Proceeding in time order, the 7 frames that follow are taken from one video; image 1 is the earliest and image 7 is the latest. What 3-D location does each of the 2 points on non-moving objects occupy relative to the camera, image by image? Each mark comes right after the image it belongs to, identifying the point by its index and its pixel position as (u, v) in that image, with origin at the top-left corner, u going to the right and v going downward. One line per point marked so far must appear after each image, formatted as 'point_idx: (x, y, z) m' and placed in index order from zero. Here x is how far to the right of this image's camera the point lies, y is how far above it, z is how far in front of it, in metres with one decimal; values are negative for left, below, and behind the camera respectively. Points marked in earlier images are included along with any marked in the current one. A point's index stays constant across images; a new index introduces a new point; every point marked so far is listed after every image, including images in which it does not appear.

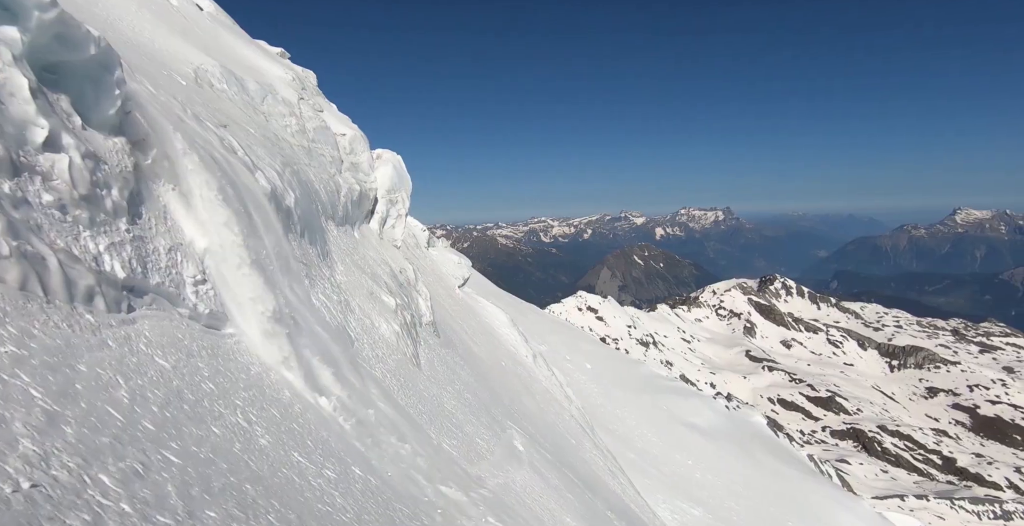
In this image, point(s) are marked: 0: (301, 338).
0: (-4.7, -1.7, +14.5) m
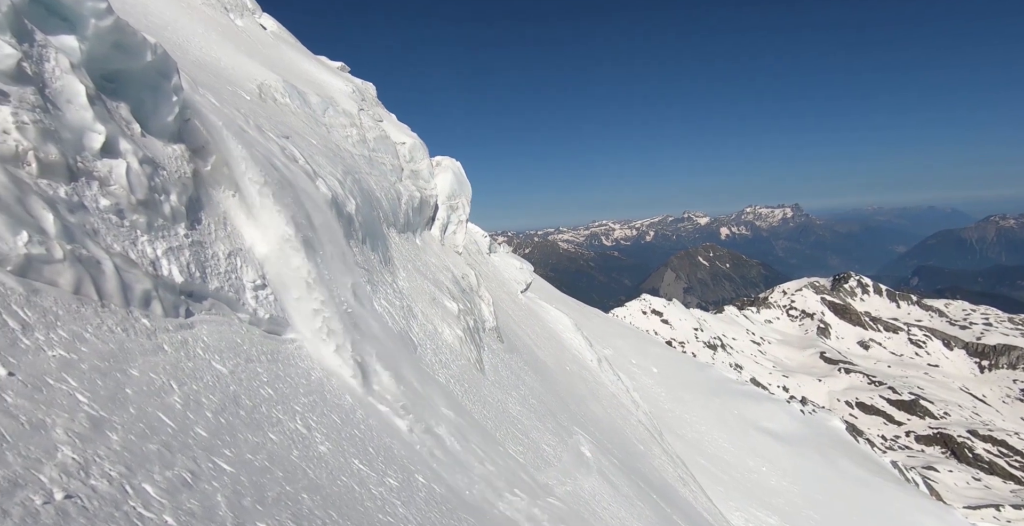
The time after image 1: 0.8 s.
0: (-3.3, -1.8, +14.3) m
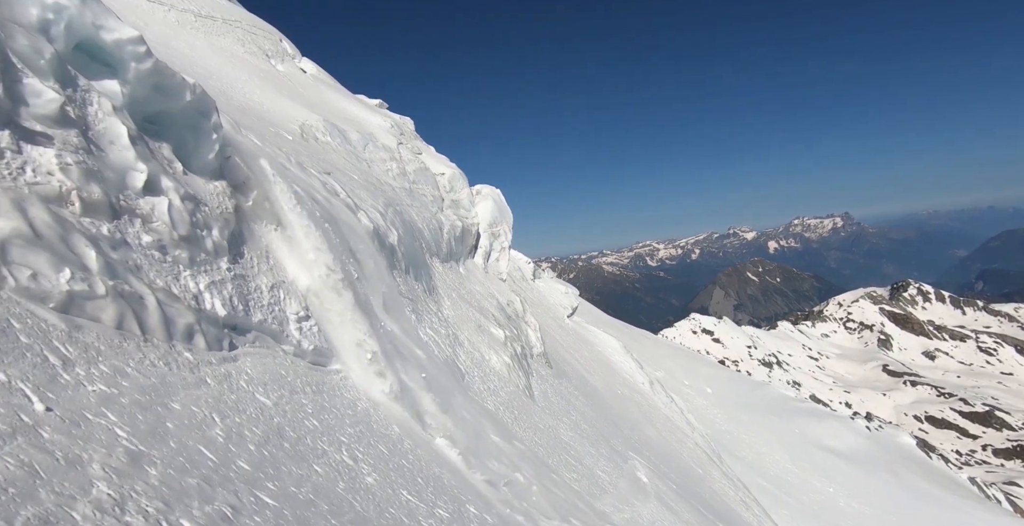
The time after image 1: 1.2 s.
0: (-2.3, -2.4, +14.2) m
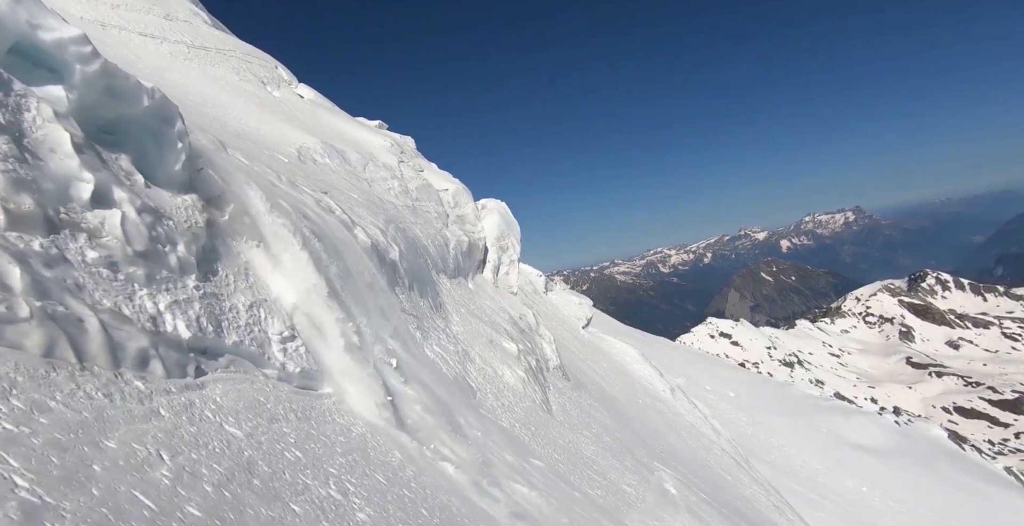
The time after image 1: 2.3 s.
0: (-2.0, -2.6, +13.2) m
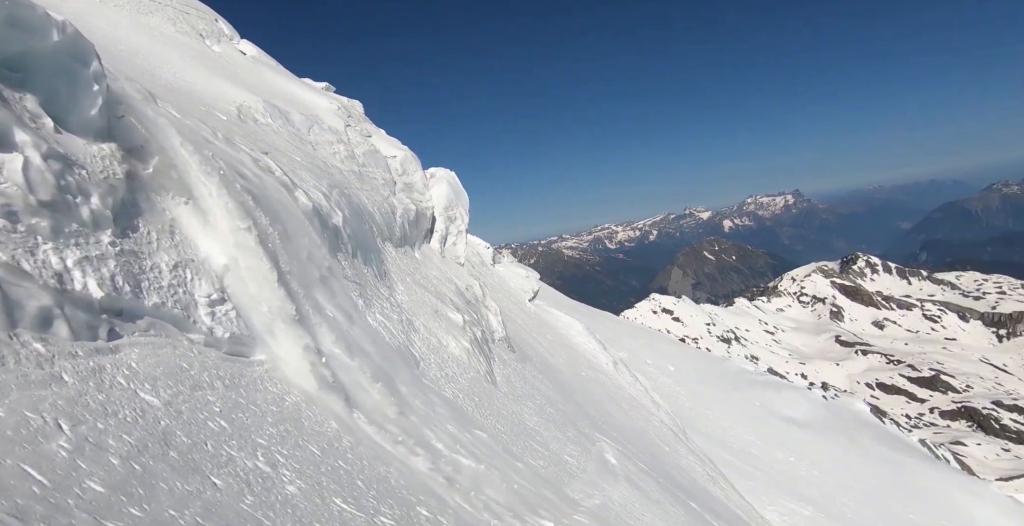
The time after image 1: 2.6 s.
0: (-3.2, -1.9, +12.8) m
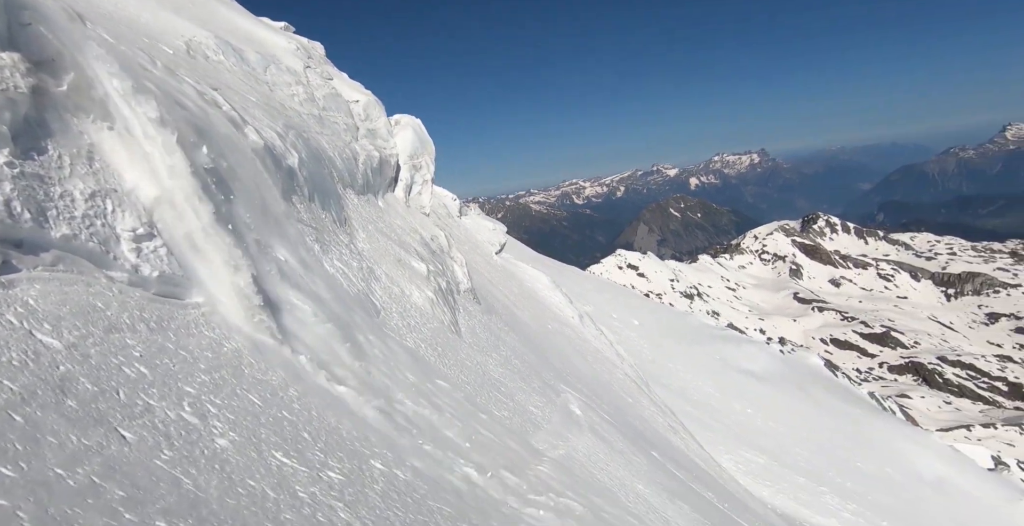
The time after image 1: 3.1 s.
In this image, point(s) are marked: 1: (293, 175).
0: (-3.8, -0.8, +11.9) m
1: (-6.5, +2.6, +19.2) m
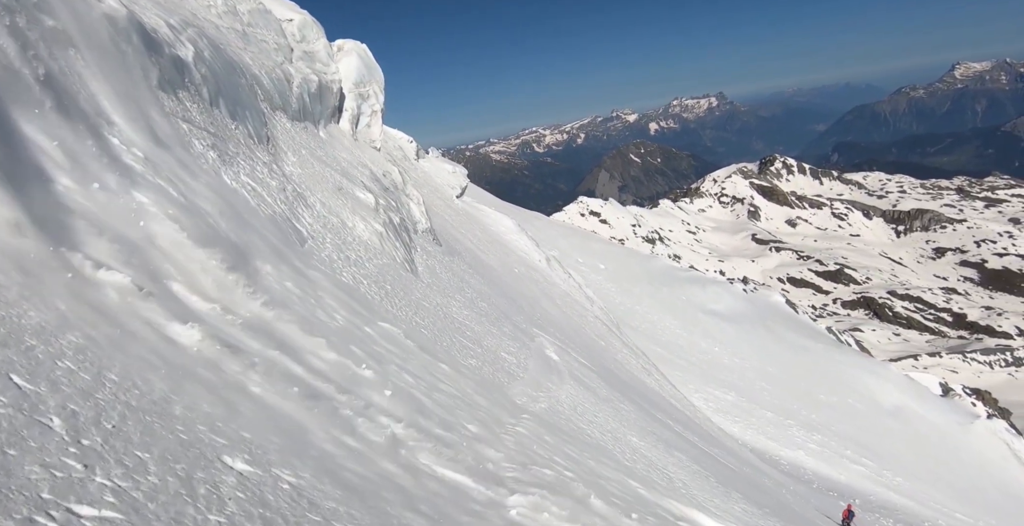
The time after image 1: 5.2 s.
0: (-4.3, +0.6, +7.8) m
1: (-7.5, +4.5, +14.6) m
